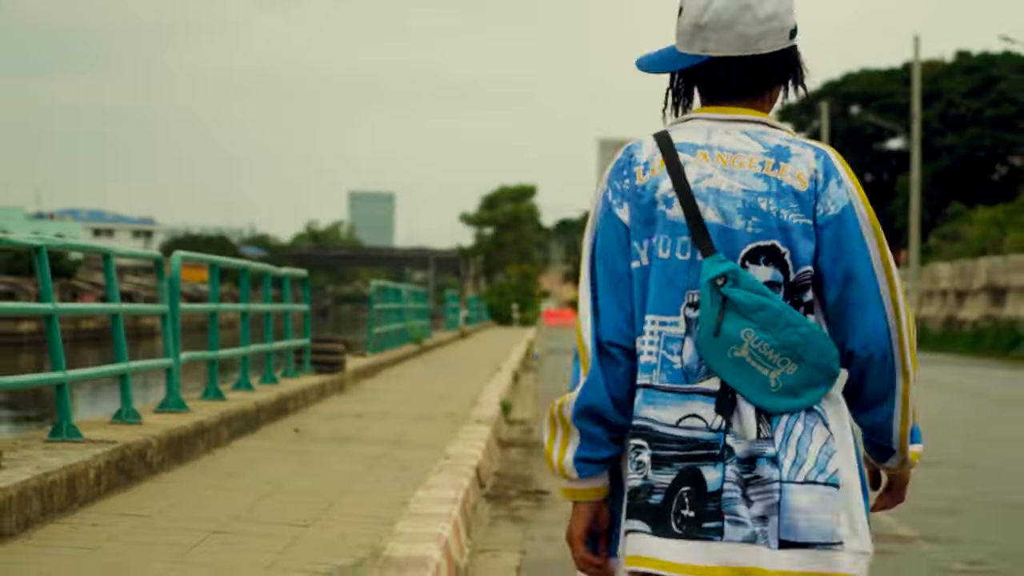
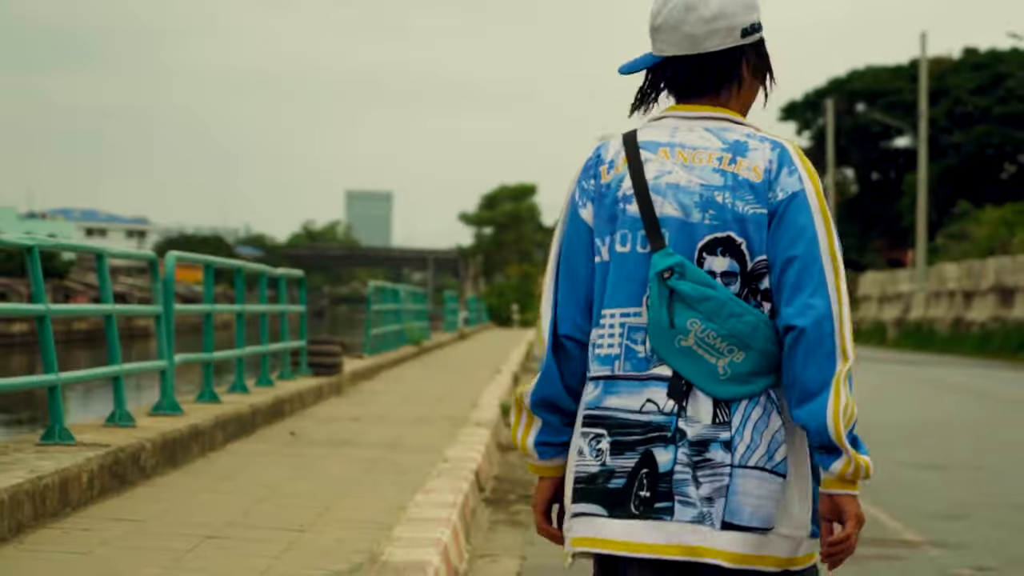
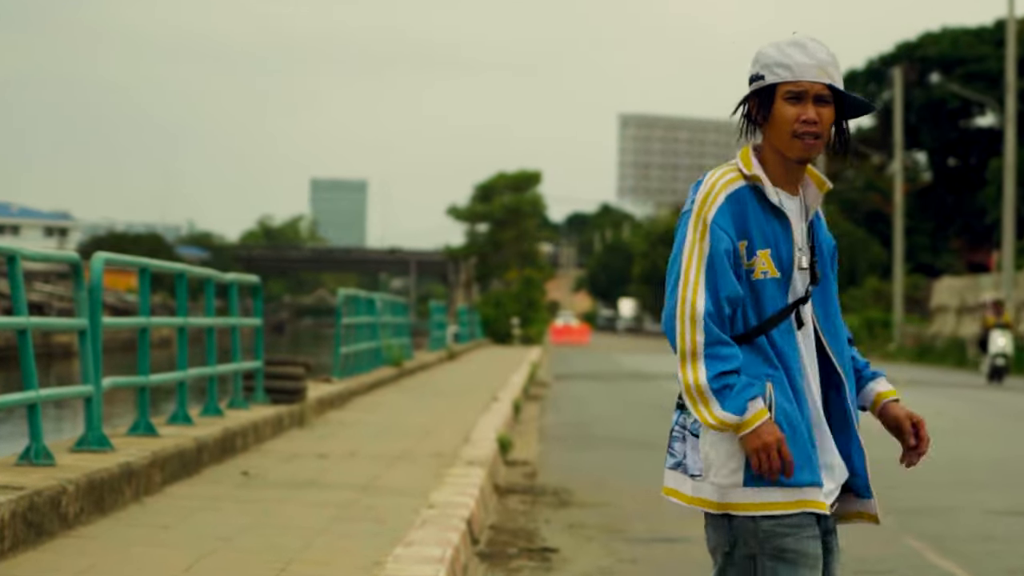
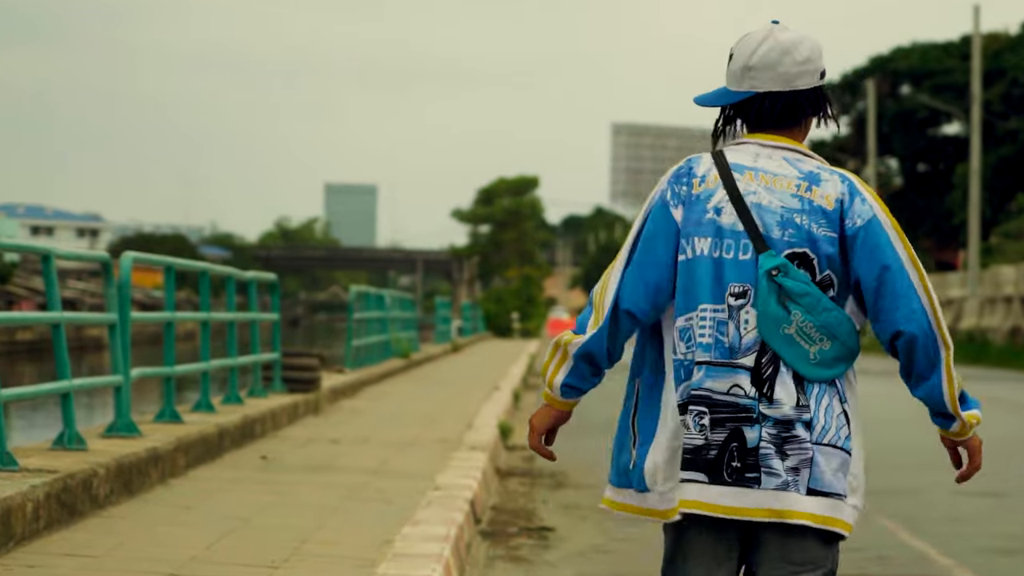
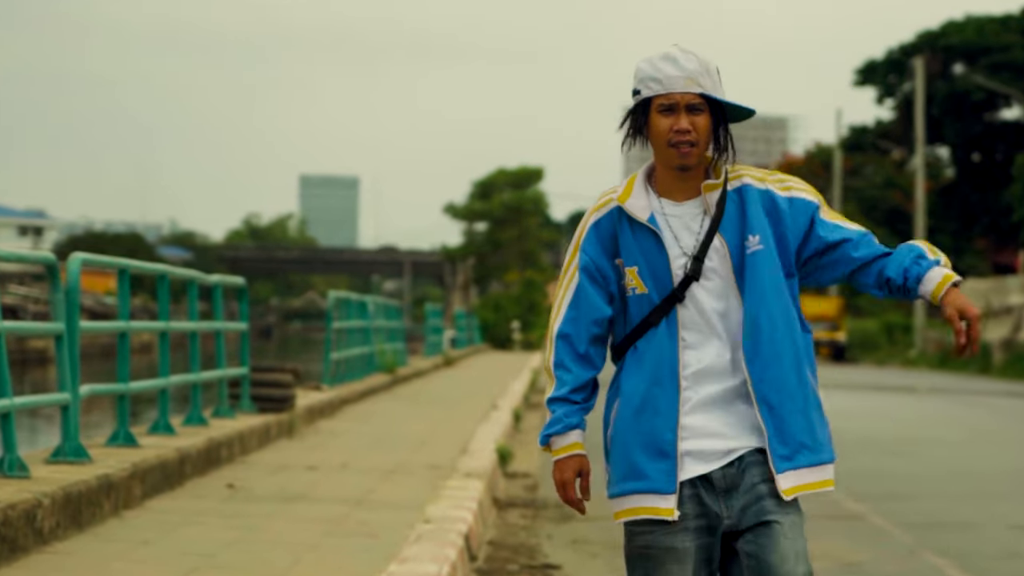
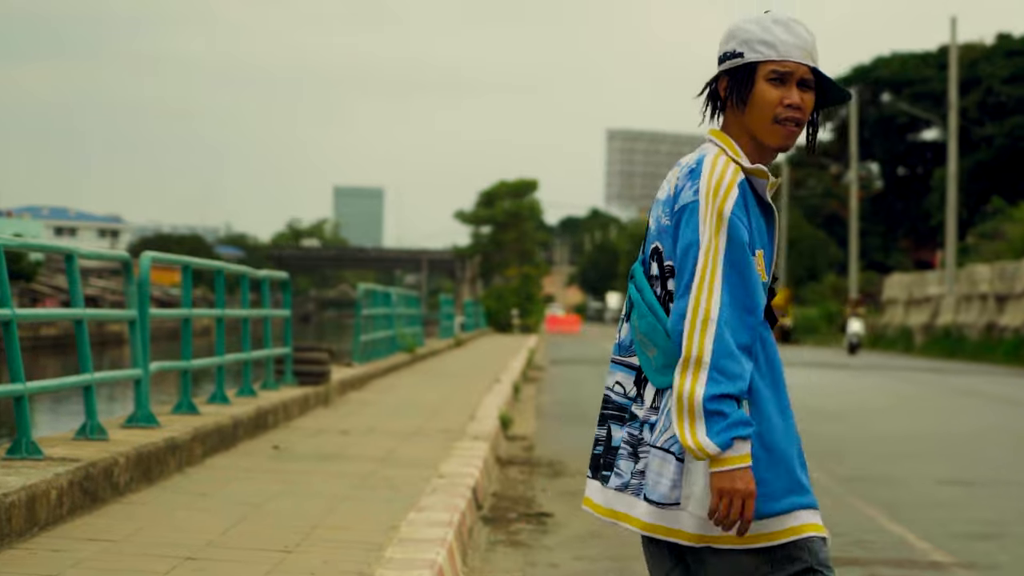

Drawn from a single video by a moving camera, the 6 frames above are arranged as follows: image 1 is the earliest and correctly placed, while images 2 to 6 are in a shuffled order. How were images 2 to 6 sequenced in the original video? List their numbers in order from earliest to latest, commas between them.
2, 6, 4, 3, 5
